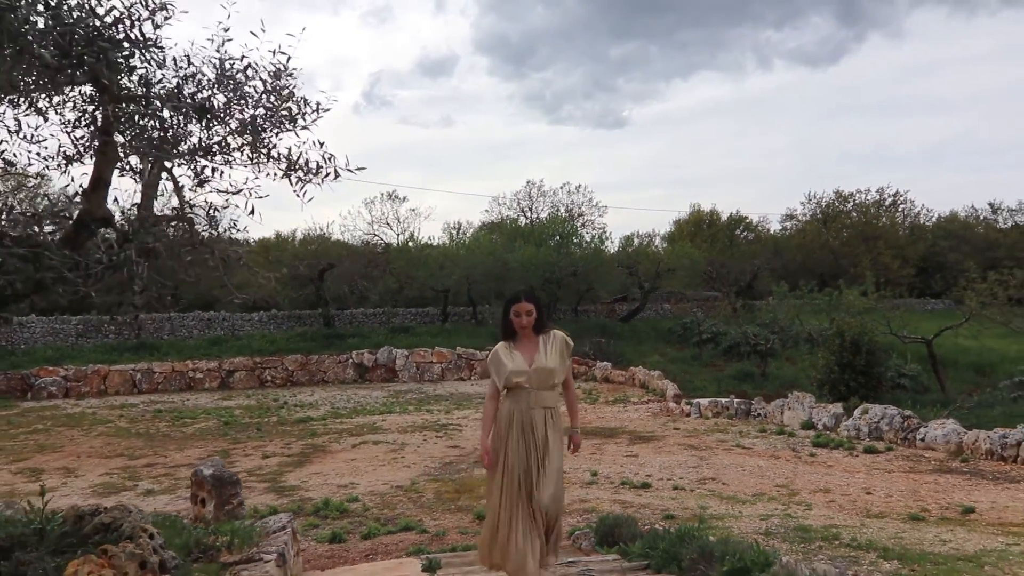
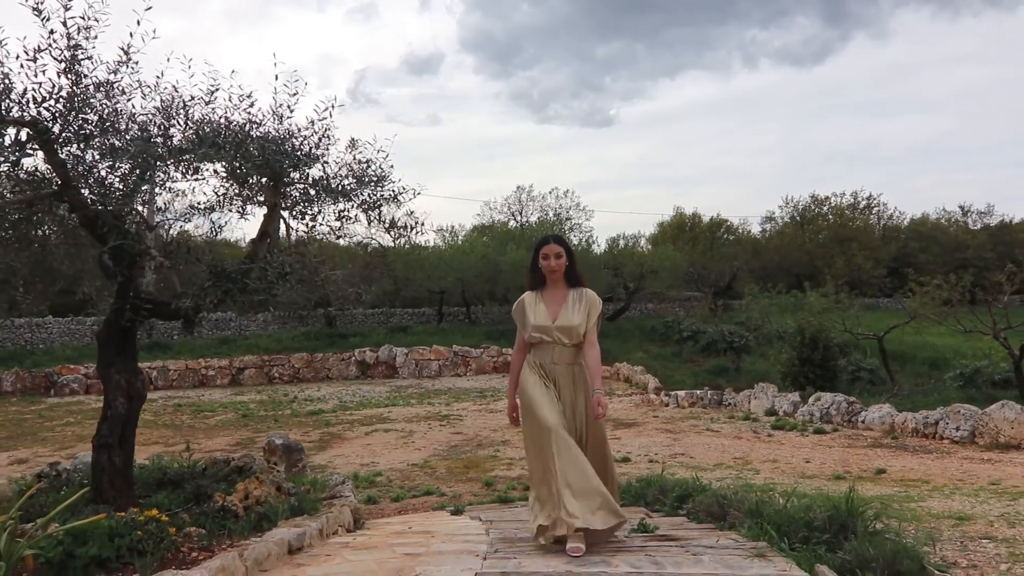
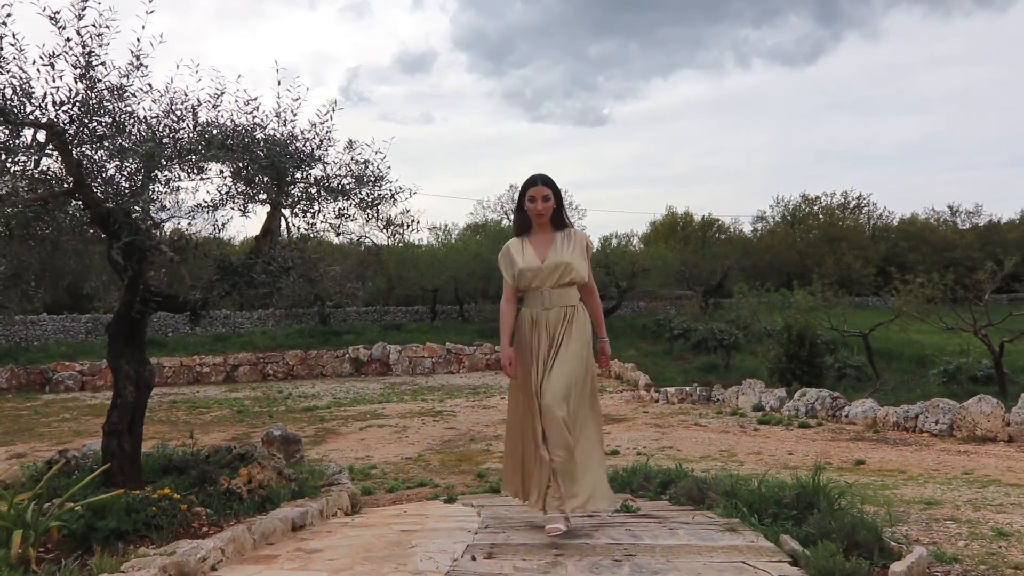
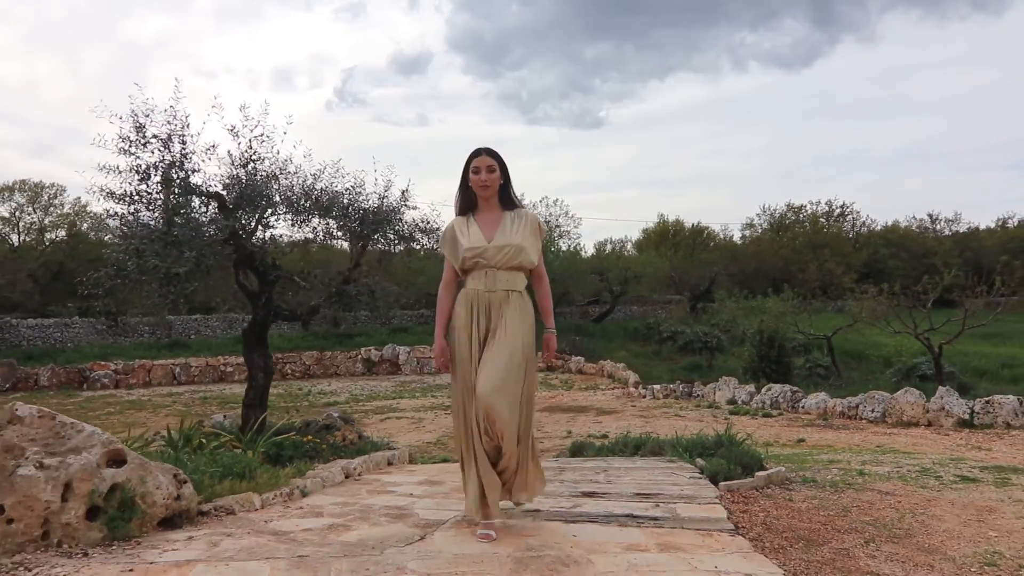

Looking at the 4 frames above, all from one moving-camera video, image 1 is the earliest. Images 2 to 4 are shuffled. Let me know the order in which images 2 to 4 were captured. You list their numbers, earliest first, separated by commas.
2, 3, 4
